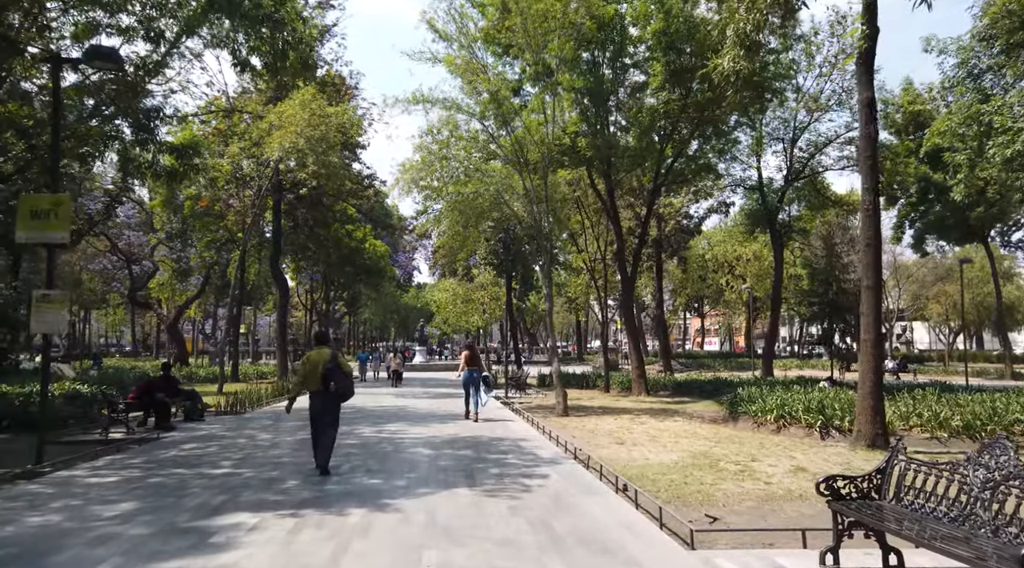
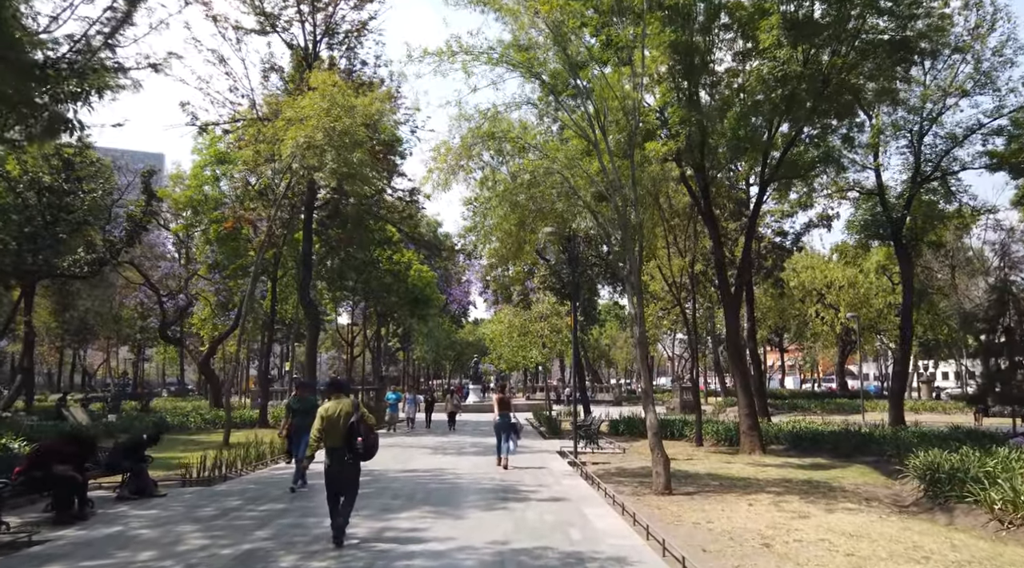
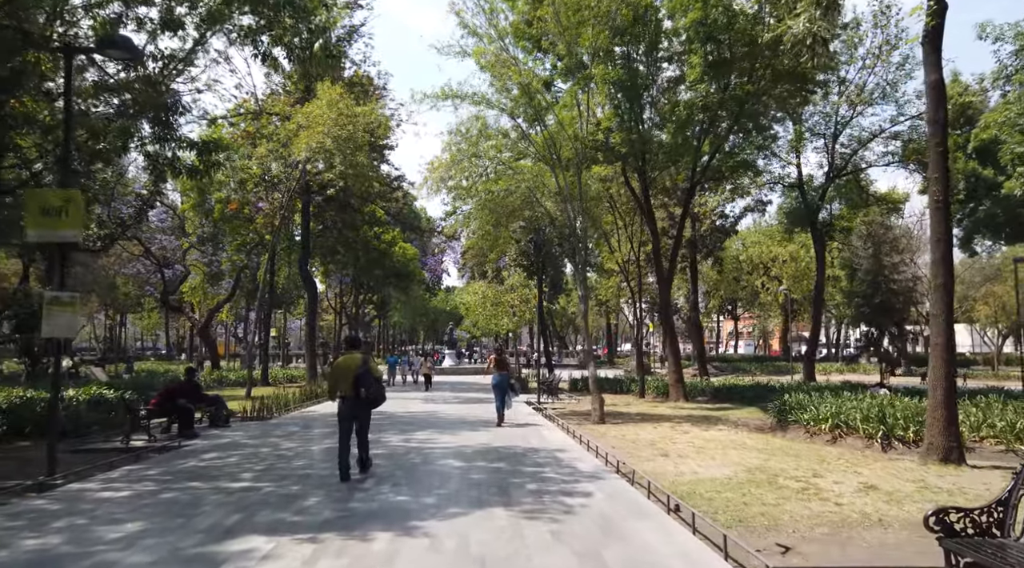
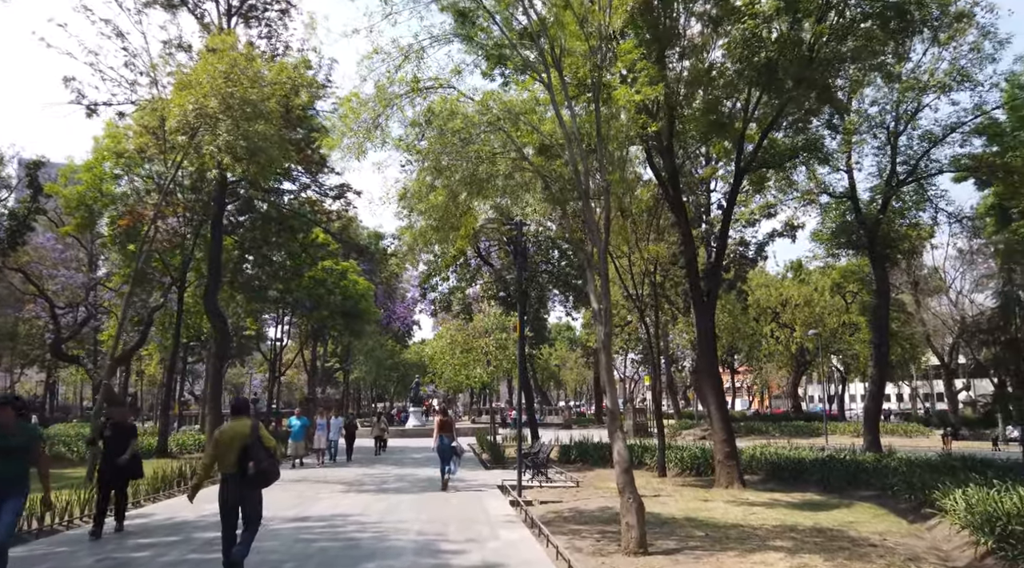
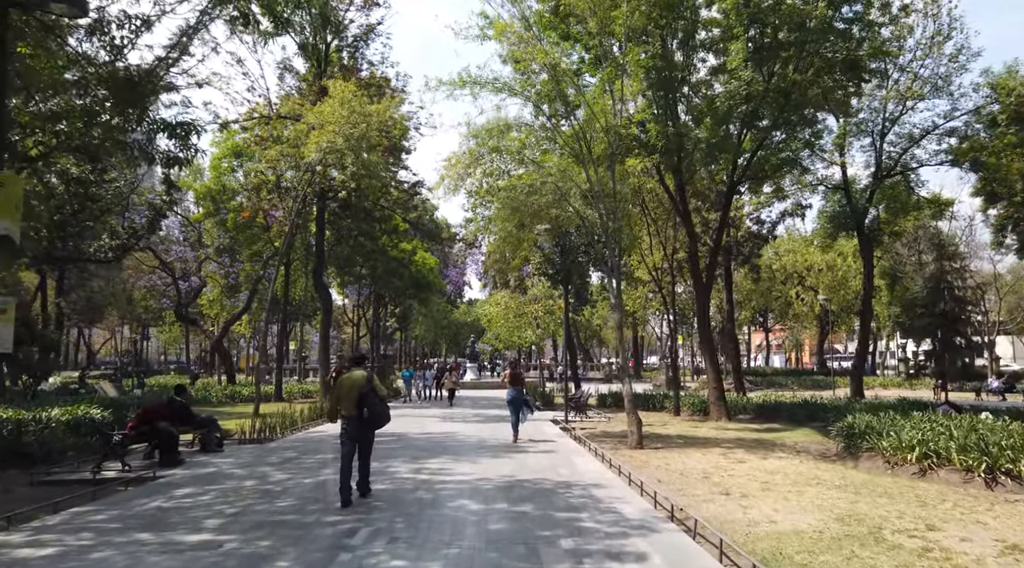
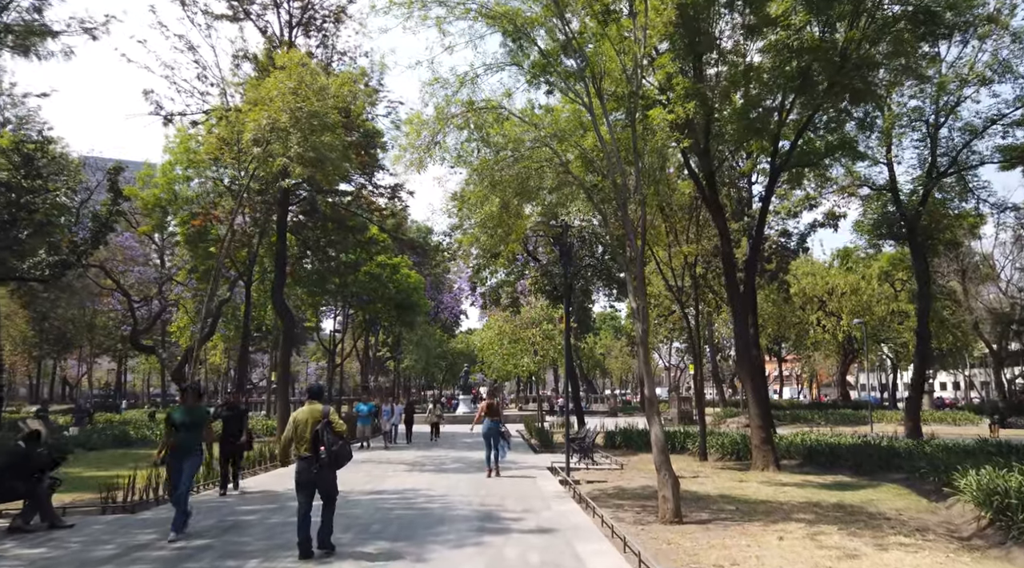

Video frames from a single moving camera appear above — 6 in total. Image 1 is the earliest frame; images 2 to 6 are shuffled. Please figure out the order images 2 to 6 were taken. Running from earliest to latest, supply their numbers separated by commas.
3, 5, 2, 6, 4
